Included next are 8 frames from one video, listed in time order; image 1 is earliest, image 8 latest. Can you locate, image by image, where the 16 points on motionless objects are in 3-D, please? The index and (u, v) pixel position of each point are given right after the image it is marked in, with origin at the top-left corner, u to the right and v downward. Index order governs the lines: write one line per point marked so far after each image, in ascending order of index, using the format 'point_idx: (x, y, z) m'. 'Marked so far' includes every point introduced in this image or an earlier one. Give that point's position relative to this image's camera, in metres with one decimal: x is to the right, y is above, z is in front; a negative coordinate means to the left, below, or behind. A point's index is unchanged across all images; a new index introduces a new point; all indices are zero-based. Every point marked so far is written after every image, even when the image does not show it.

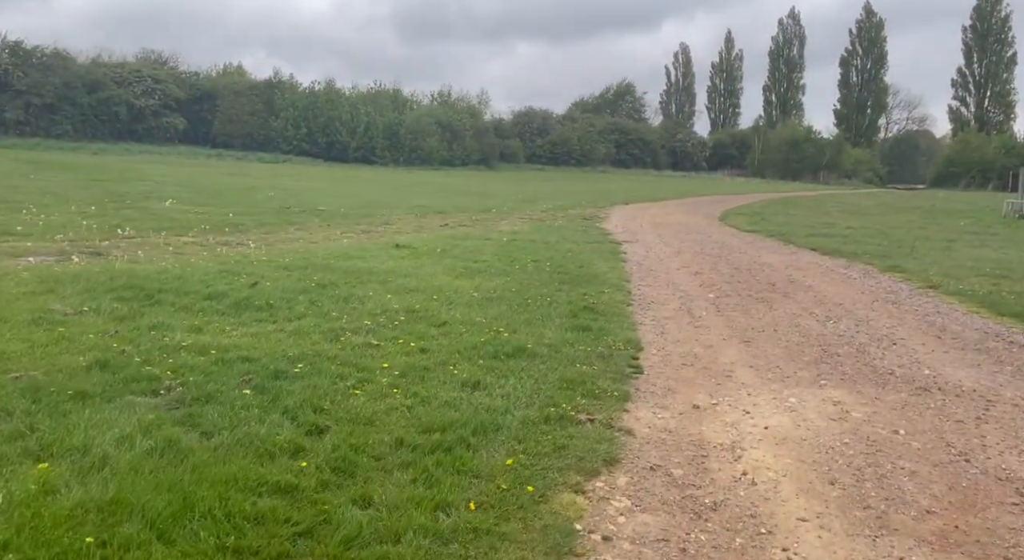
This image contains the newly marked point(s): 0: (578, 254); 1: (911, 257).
0: (+1.3, +0.4, +15.7) m
1: (+9.2, +0.5, +18.4) m
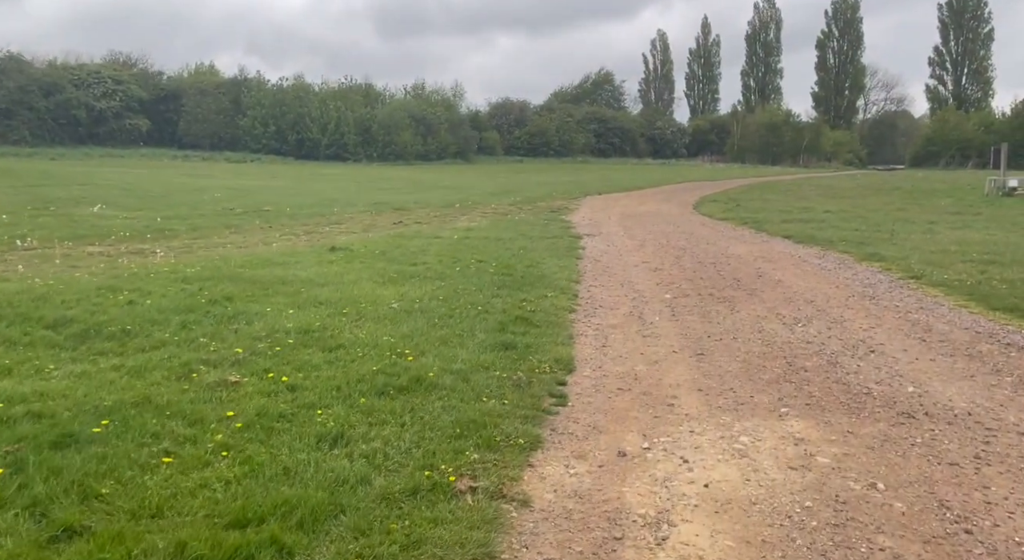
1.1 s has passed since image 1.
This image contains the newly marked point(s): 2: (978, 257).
0: (+0.3, +0.4, +14.4) m
1: (+8.2, +0.8, +17.3) m
2: (+8.1, +0.4, +14.0) m
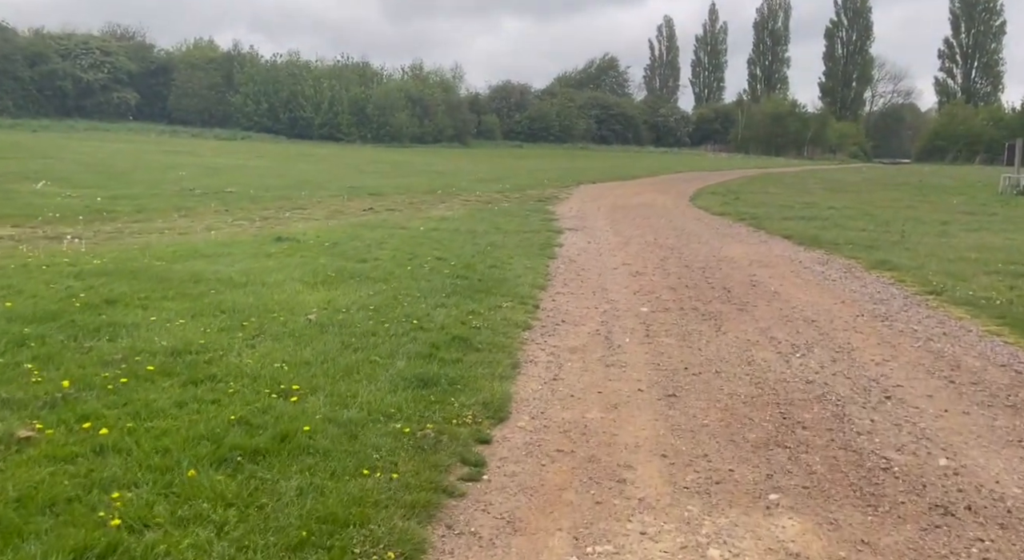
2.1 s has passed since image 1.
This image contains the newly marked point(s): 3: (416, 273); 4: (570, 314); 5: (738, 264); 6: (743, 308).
0: (-0.2, +0.5, +12.9) m
1: (+7.7, +0.7, +15.8) m
2: (+7.6, +0.2, +12.6) m
3: (-1.3, +0.1, +10.5) m
4: (+0.6, -0.4, +8.8) m
5: (+3.7, +0.3, +13.1) m
6: (+2.7, -0.3, +9.5) m
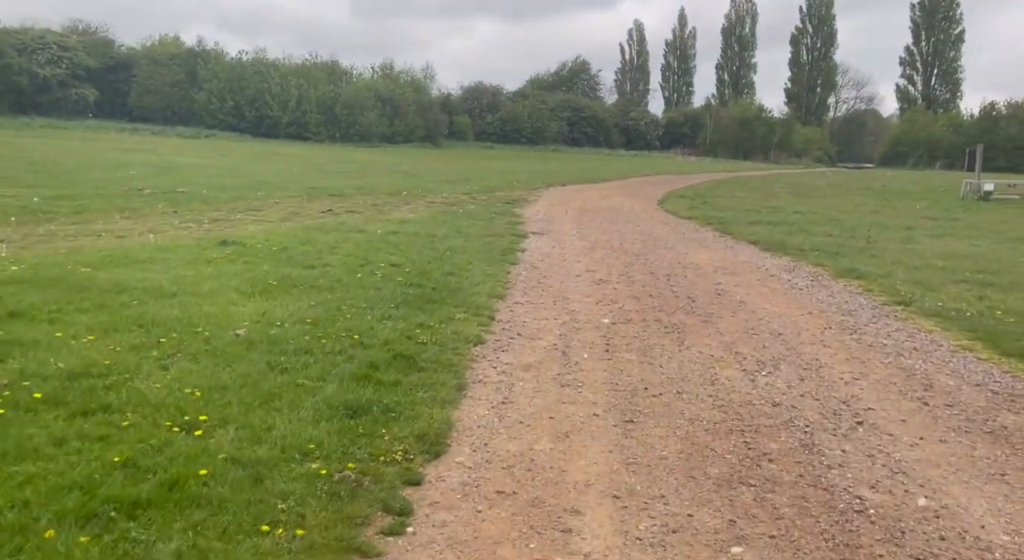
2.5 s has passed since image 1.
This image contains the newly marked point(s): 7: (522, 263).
0: (-0.9, +0.3, +12.4) m
1: (+6.9, +0.5, +15.5) m
2: (+7.0, +0.1, +12.3) m
3: (-1.8, 0.0, +9.9) m
4: (+0.1, -0.5, +8.3) m
5: (+3.1, +0.1, +12.7) m
6: (+2.2, -0.5, +9.0) m
7: (+0.2, +0.3, +12.7) m
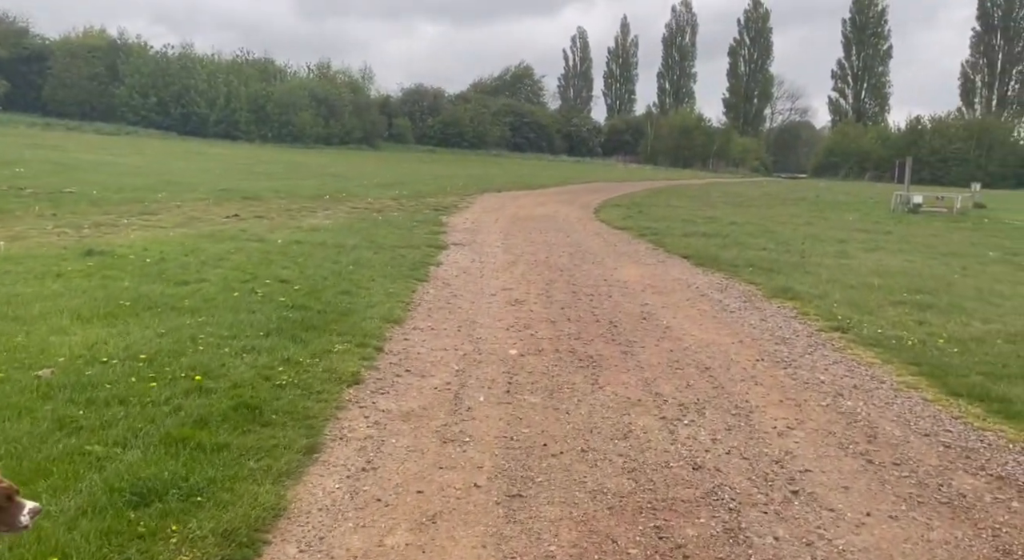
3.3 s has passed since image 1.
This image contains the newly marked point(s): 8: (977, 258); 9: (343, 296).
0: (-2.1, +0.1, +11.1) m
1: (+5.4, +0.2, +14.9) m
2: (+5.7, -0.3, +11.6) m
3: (-2.9, -0.2, +8.6) m
4: (-0.8, -0.7, +7.1) m
5: (+1.7, -0.1, +11.8) m
6: (+1.2, -0.7, +8.0) m
7: (-1.1, 0.0, +11.5) m
8: (+10.9, +0.5, +18.8) m
9: (-2.0, -0.2, +9.4) m
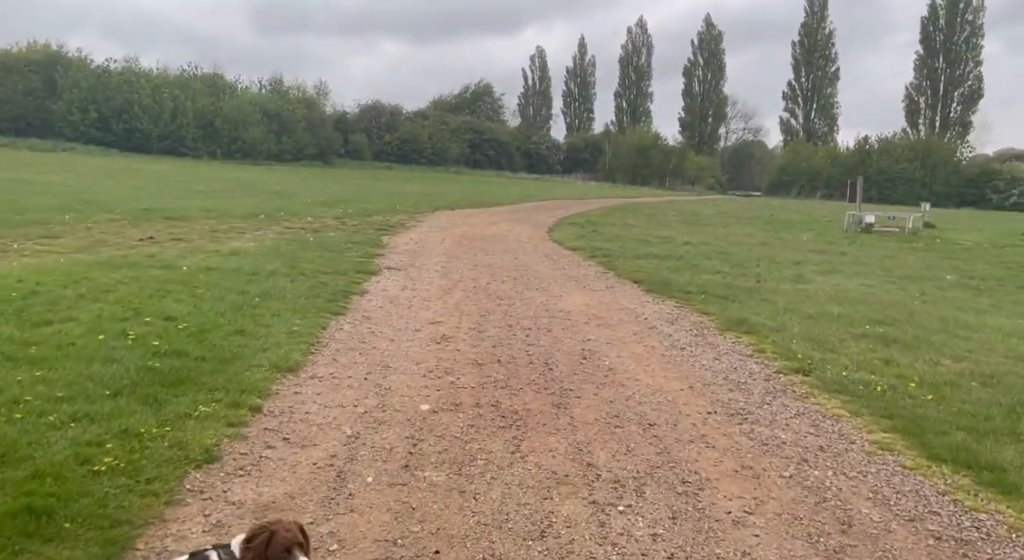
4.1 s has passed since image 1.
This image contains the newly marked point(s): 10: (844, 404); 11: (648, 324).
0: (-3.0, -0.3, +9.8) m
1: (+4.3, -0.3, +13.9) m
2: (+4.7, -0.7, +10.7) m
3: (-3.7, -0.6, +7.3) m
4: (-1.5, -1.1, +5.9) m
5: (+0.8, -0.6, +10.6) m
6: (+0.4, -1.1, +6.9) m
7: (-2.0, -0.4, +10.2) m
8: (+9.6, 0.0, +18.1) m
9: (-2.8, -0.6, +8.1) m
10: (+3.0, -1.1, +7.1) m
11: (+1.8, -0.6, +10.7) m
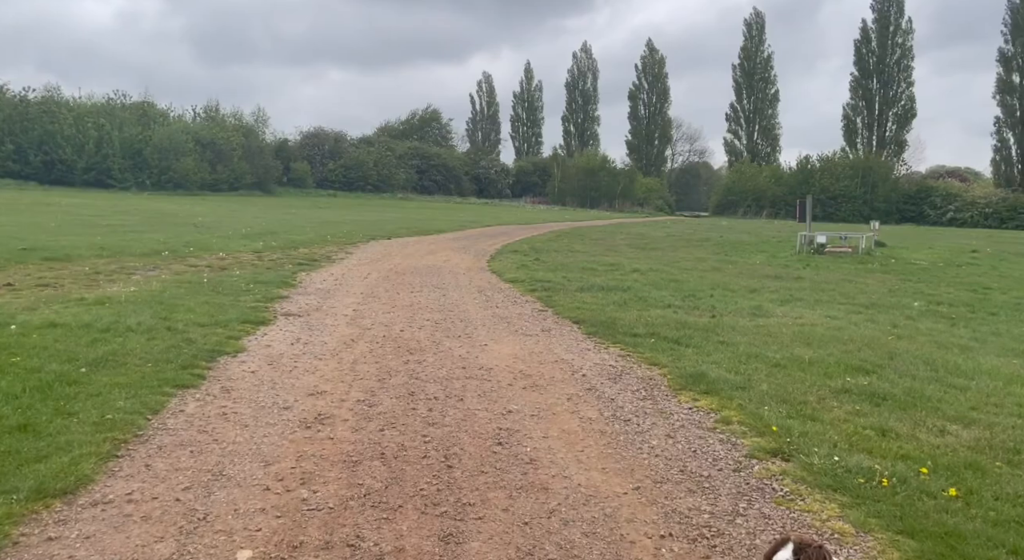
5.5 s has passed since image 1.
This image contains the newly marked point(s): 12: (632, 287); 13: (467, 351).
0: (-4.0, -0.9, +7.6) m
1: (+3.1, -0.8, +12.1) m
2: (+3.7, -1.1, +8.9) m
3: (-4.5, -1.2, +5.0) m
4: (-2.3, -1.5, +3.7) m
5: (-0.2, -1.1, +8.6) m
6: (-0.4, -1.5, +4.8) m
7: (-3.0, -1.0, +8.0) m
8: (+8.1, -0.6, +16.6) m
9: (-3.7, -1.1, +5.9) m
10: (+2.2, -1.5, +5.2) m
11: (+0.8, -1.1, +8.7) m
12: (+2.8, -0.2, +18.8) m
13: (-0.6, -0.9, +10.6) m
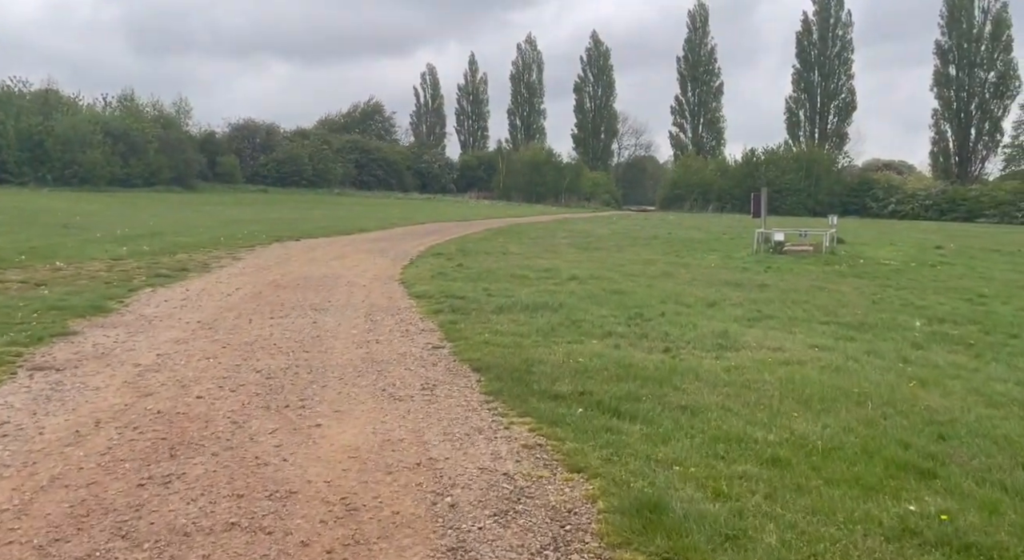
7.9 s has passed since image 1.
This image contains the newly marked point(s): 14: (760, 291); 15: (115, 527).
0: (-5.1, -1.4, +3.3) m
1: (+1.6, -1.2, +8.3) m
2: (+2.5, -1.5, +5.1) m
3: (-5.4, -1.6, +0.7) m
4: (-3.1, -2.0, -0.5) m
5: (-1.4, -1.5, +4.6) m
6: (-1.3, -1.9, +0.8) m
7: (-4.2, -1.5, +3.8) m
8: (+6.4, -0.8, +13.1) m
9: (-4.7, -1.6, +1.6) m
10: (+1.2, -1.9, +1.3) m
11: (-0.4, -1.5, +4.7) m
12: (+1.0, -0.5, +14.9) m
13: (-1.9, -1.3, +6.5) m
14: (+5.7, -0.3, +17.8) m
15: (-2.4, -1.4, +4.8) m
